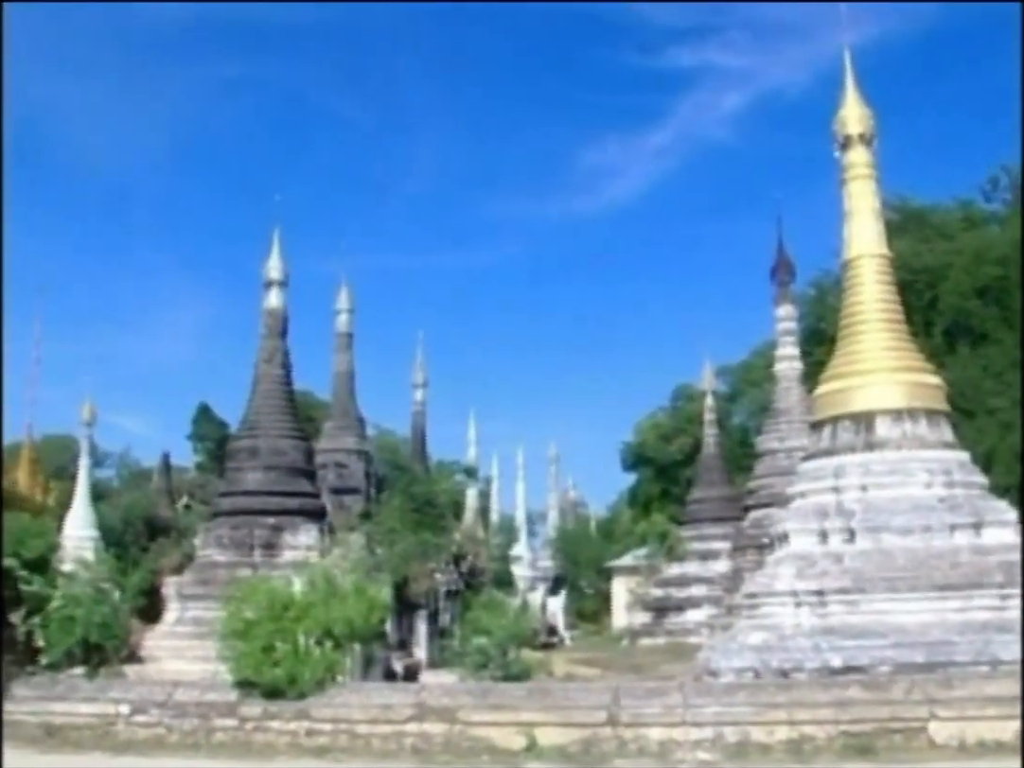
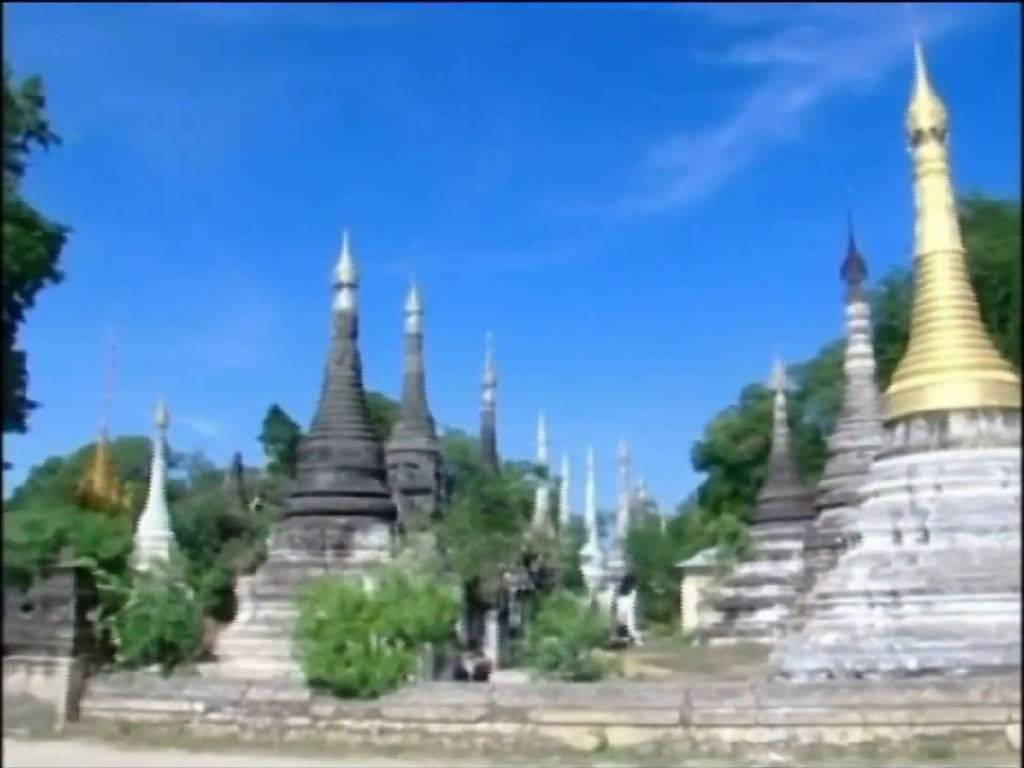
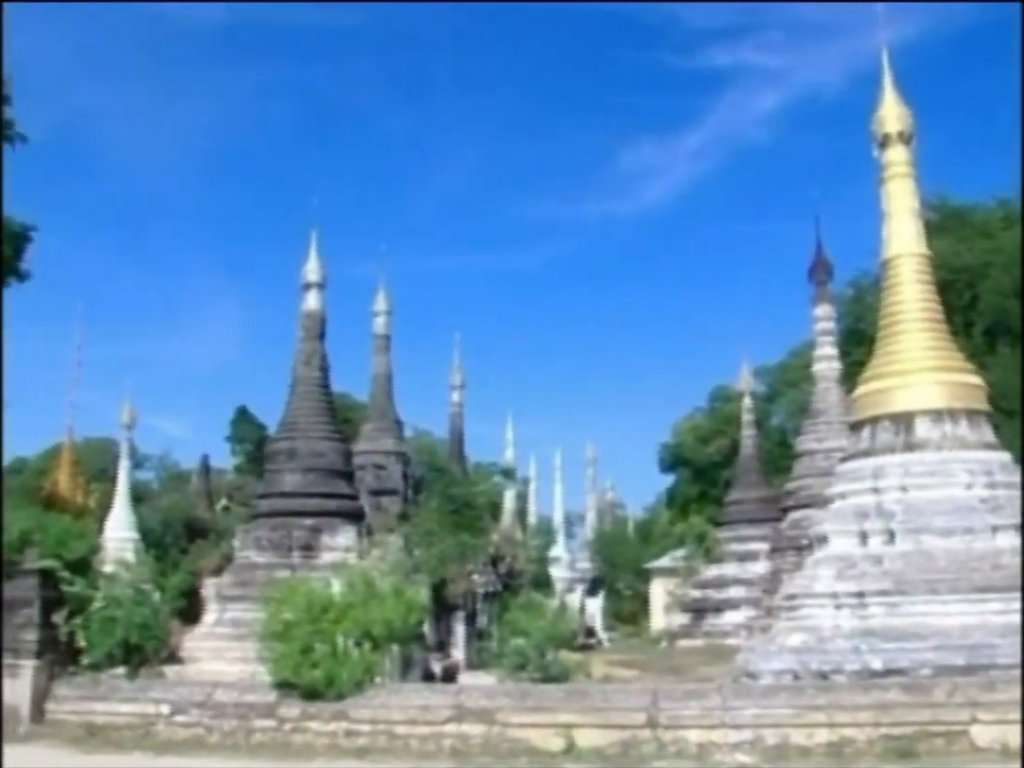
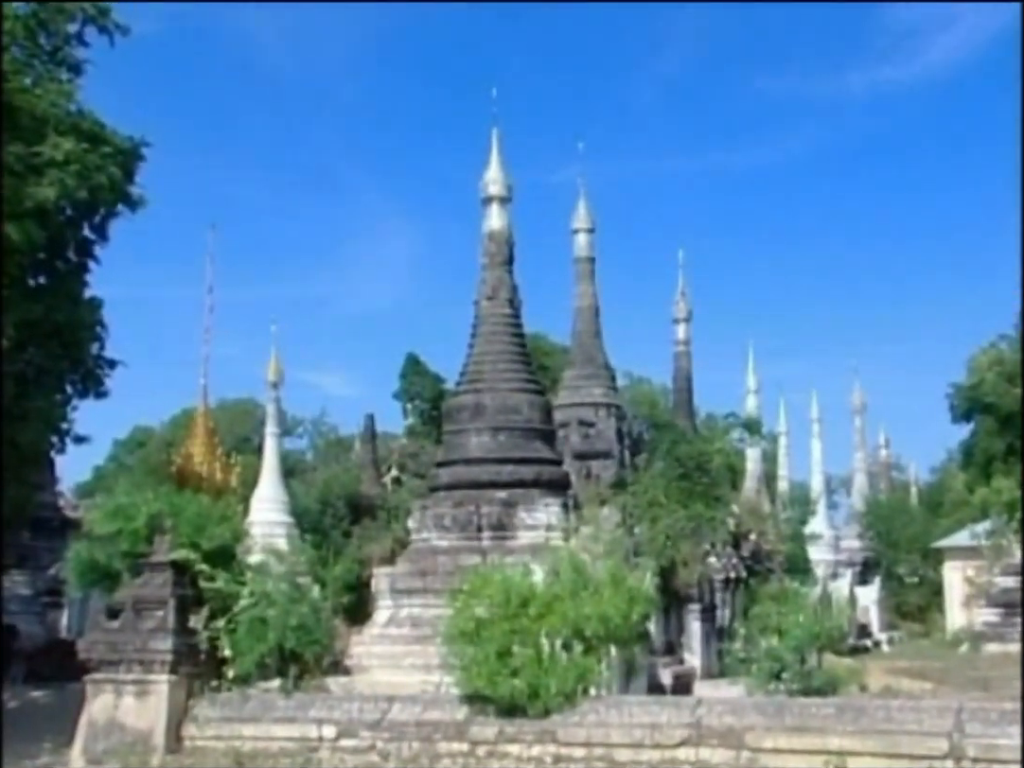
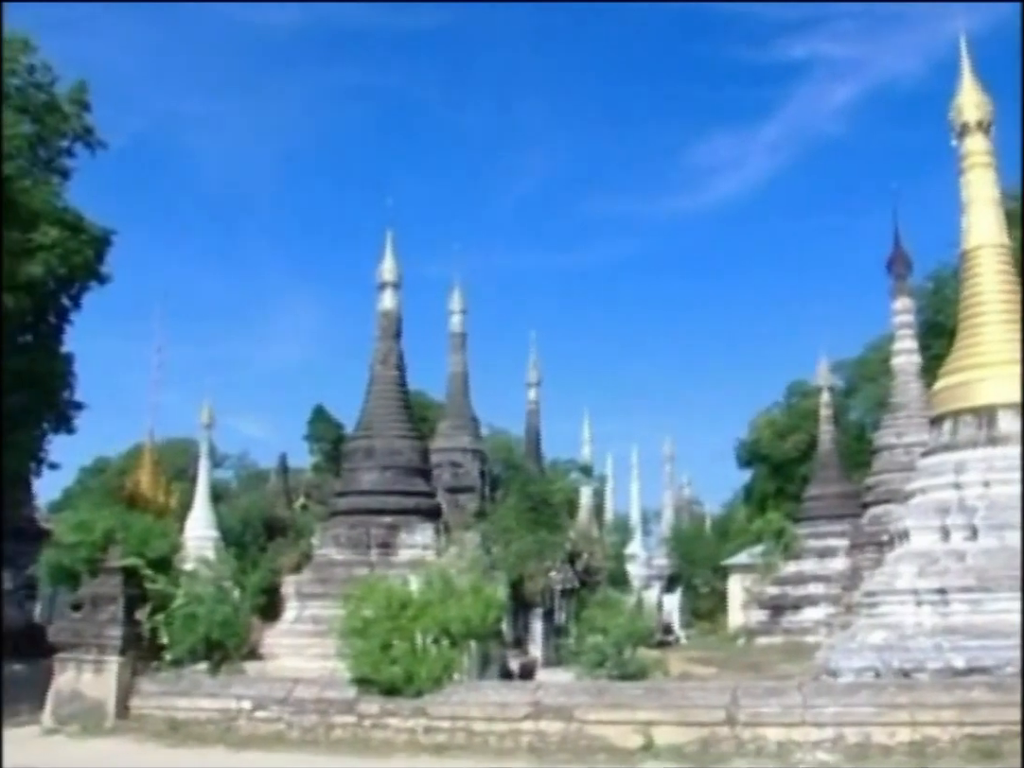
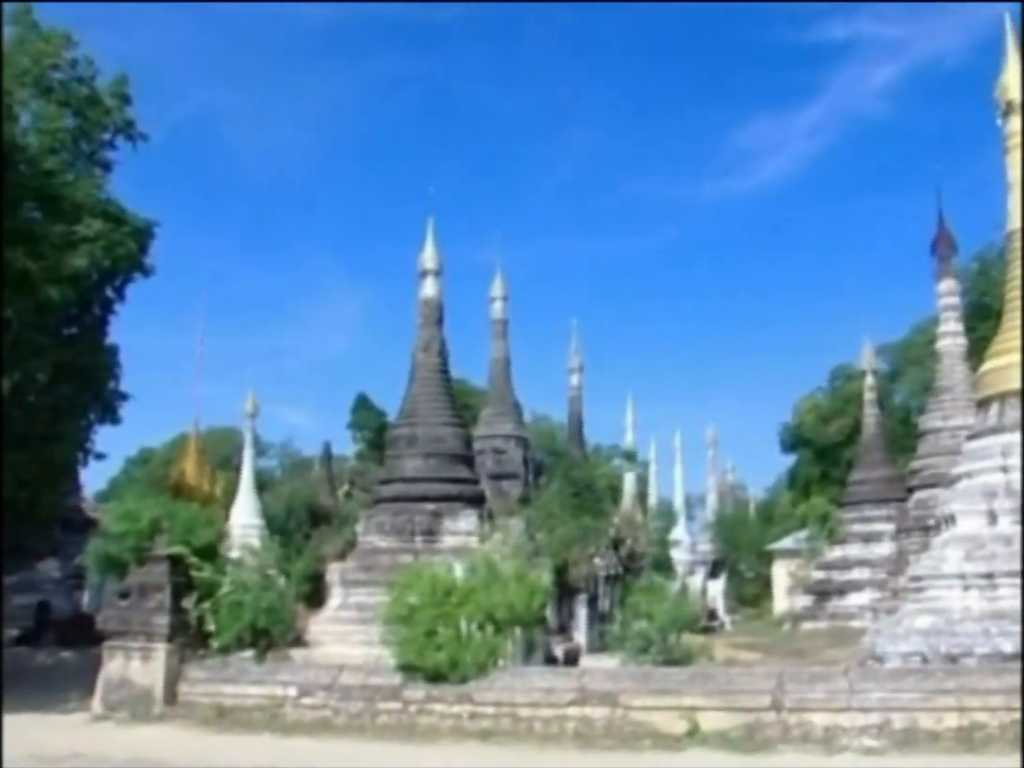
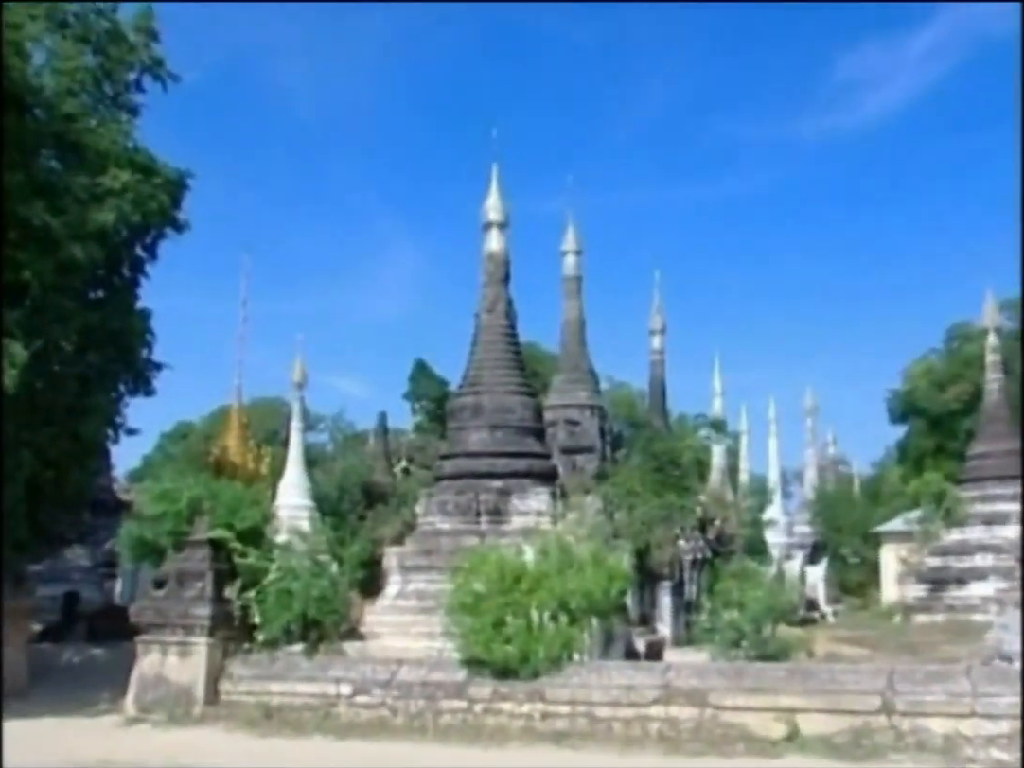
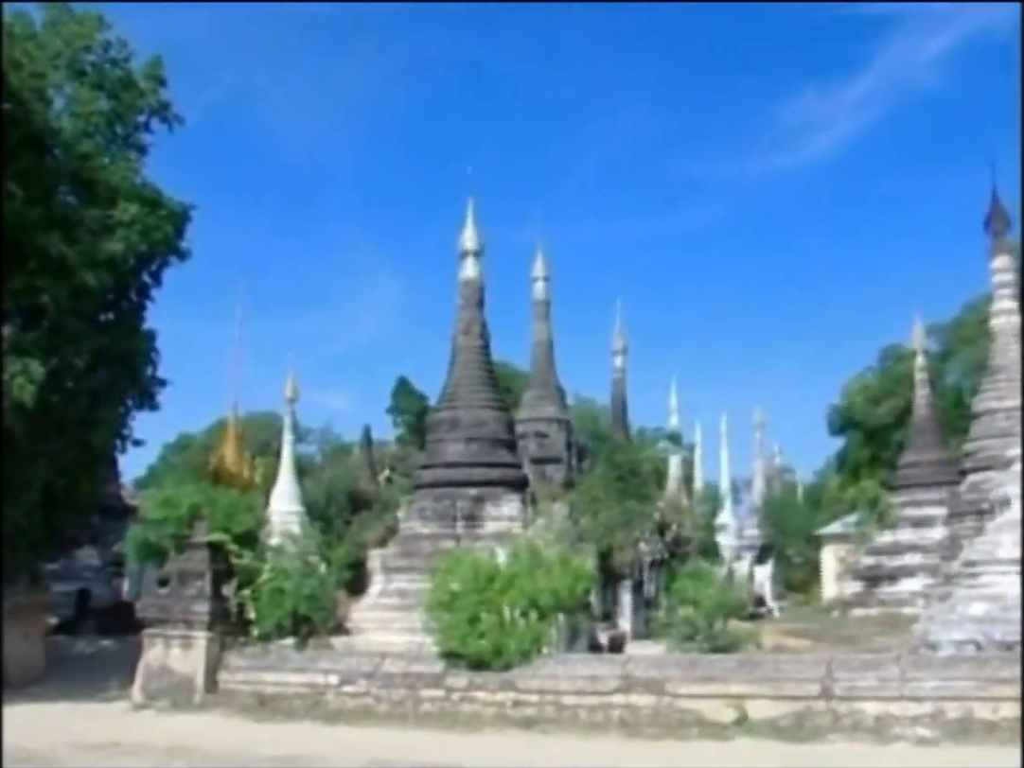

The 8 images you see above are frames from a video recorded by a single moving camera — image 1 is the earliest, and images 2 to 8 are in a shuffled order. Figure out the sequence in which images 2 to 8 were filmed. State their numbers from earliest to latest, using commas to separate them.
3, 2, 5, 6, 8, 7, 4
